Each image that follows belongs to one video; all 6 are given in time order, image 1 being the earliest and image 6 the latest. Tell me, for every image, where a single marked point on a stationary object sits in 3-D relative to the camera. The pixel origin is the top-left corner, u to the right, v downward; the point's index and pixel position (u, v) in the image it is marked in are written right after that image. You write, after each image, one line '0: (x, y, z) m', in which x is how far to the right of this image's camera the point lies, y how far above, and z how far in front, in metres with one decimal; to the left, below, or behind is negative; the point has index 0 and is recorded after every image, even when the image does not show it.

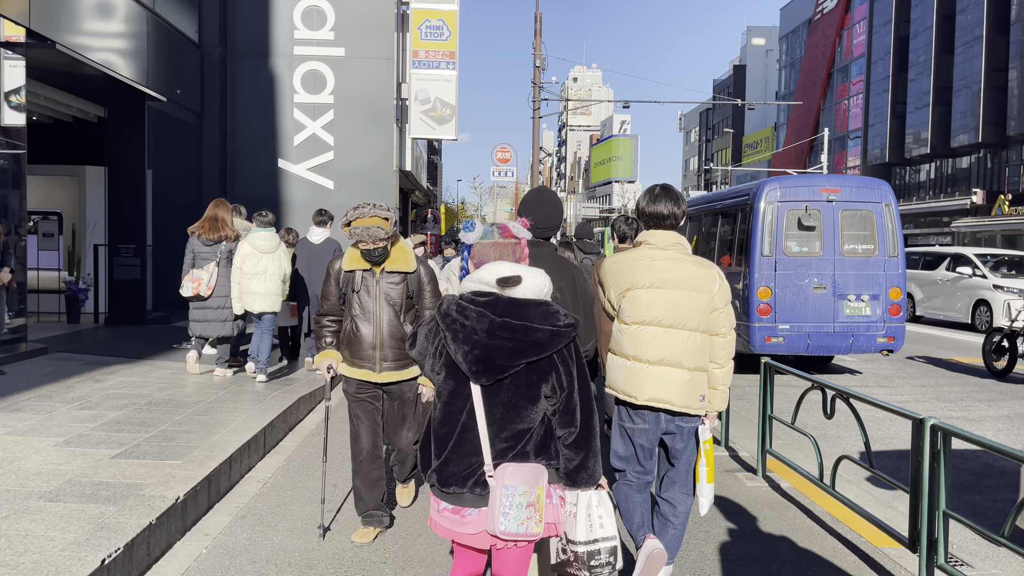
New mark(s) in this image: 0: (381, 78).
0: (-3.3, +5.1, +17.3) m
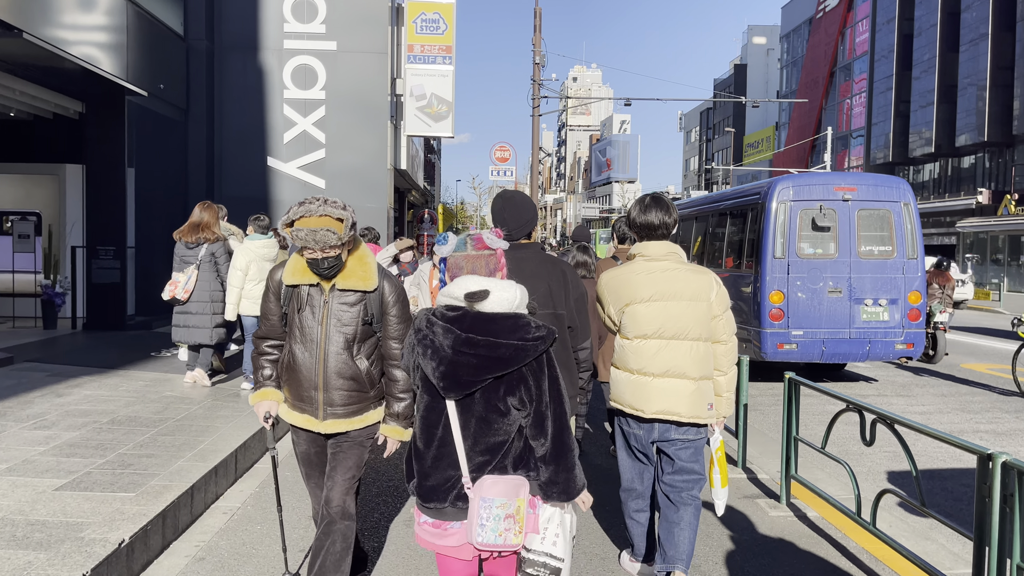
0: (-3.3, +5.1, +17.0) m
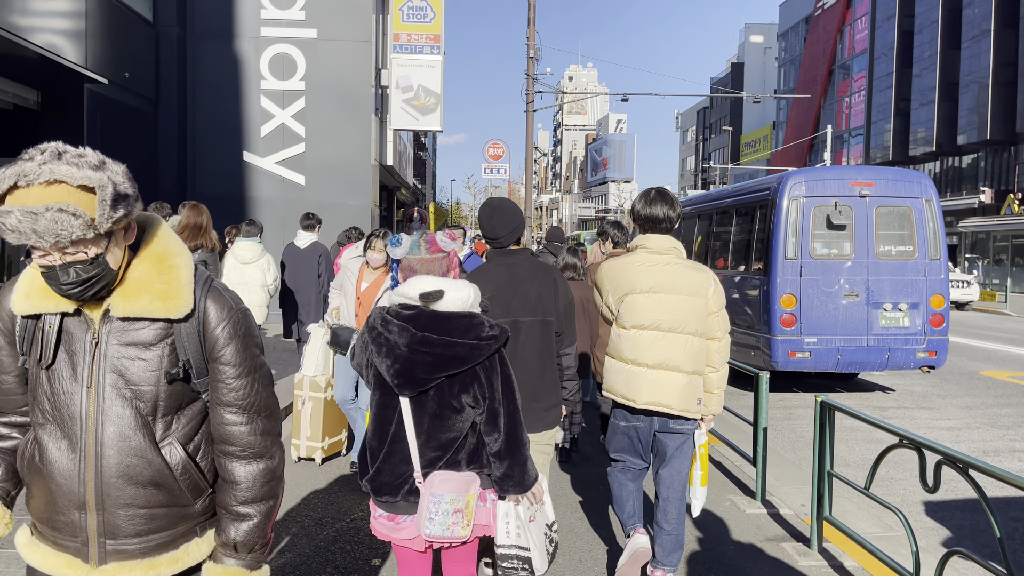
0: (-3.5, +5.0, +16.4) m
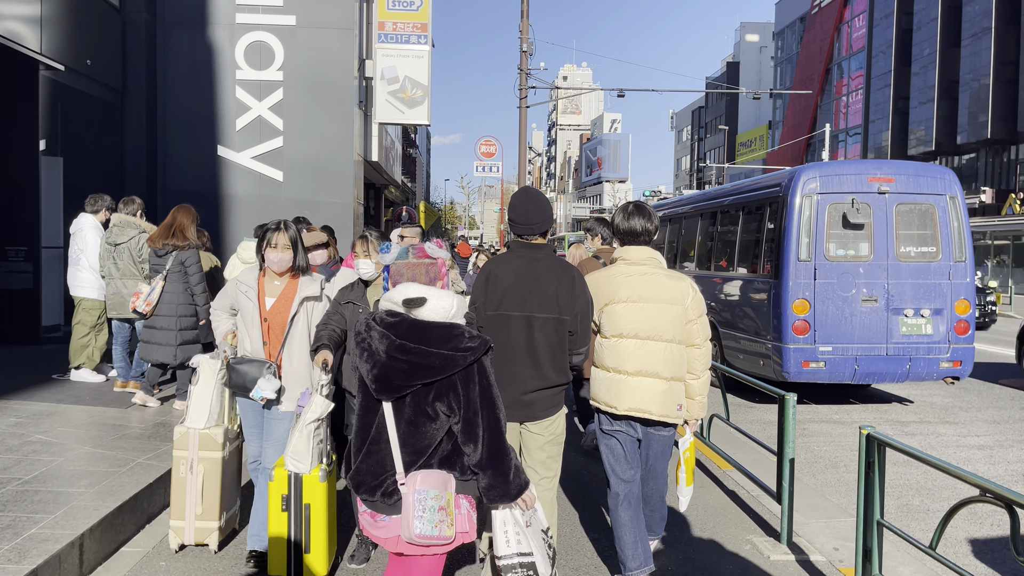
0: (-3.6, +5.0, +15.9) m
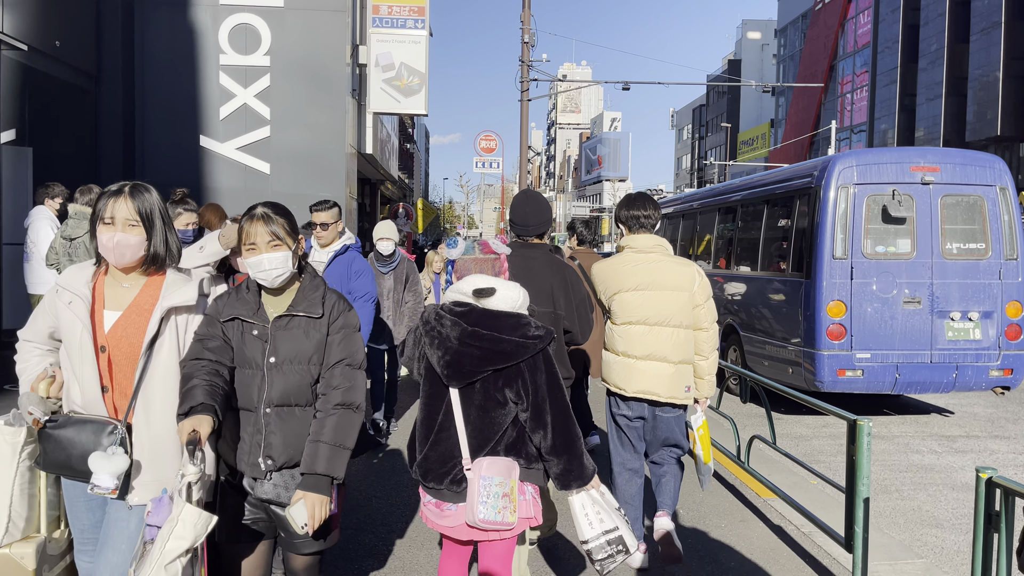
0: (-3.6, +5.0, +15.4) m
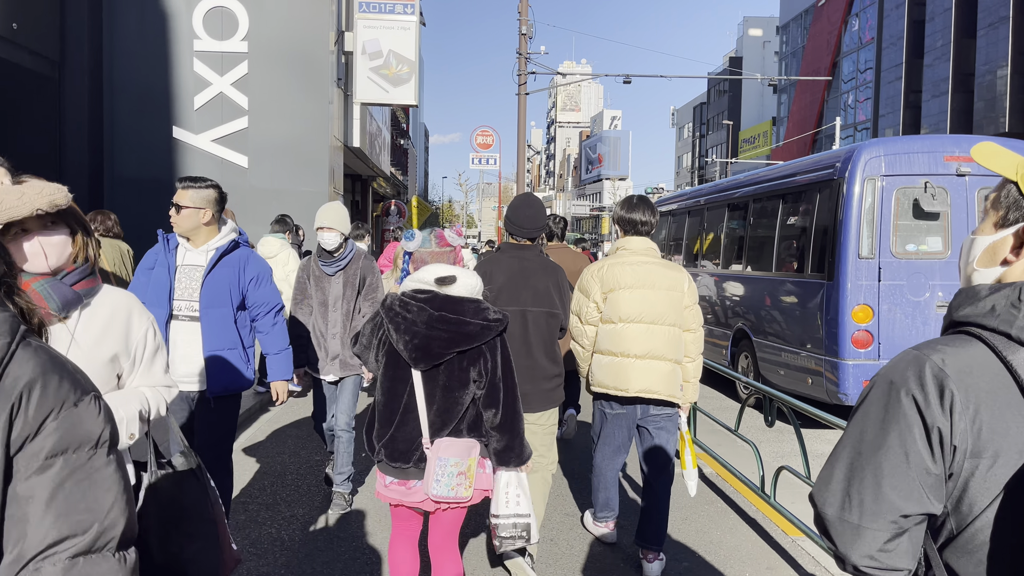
0: (-3.7, +5.0, +14.9) m
